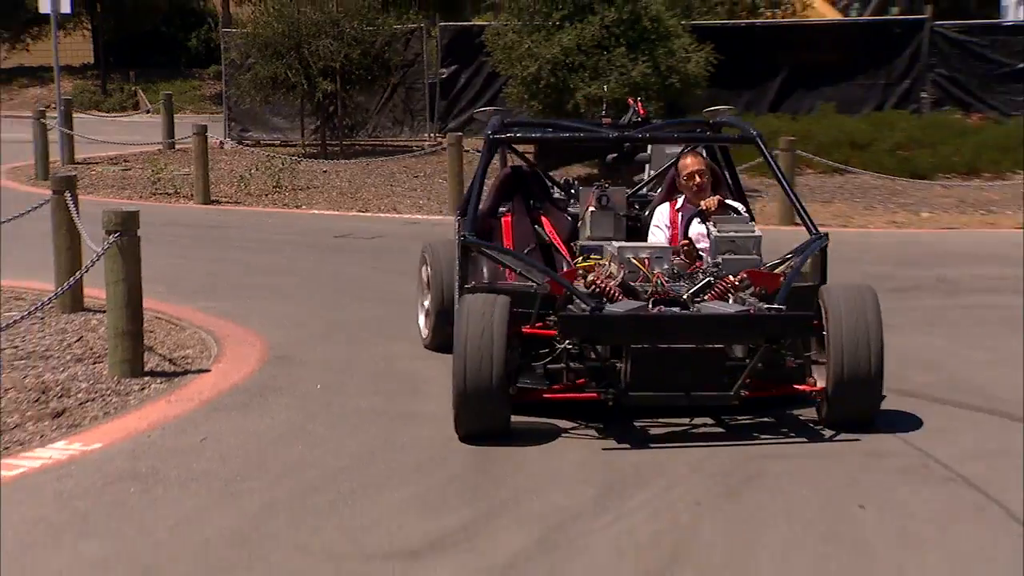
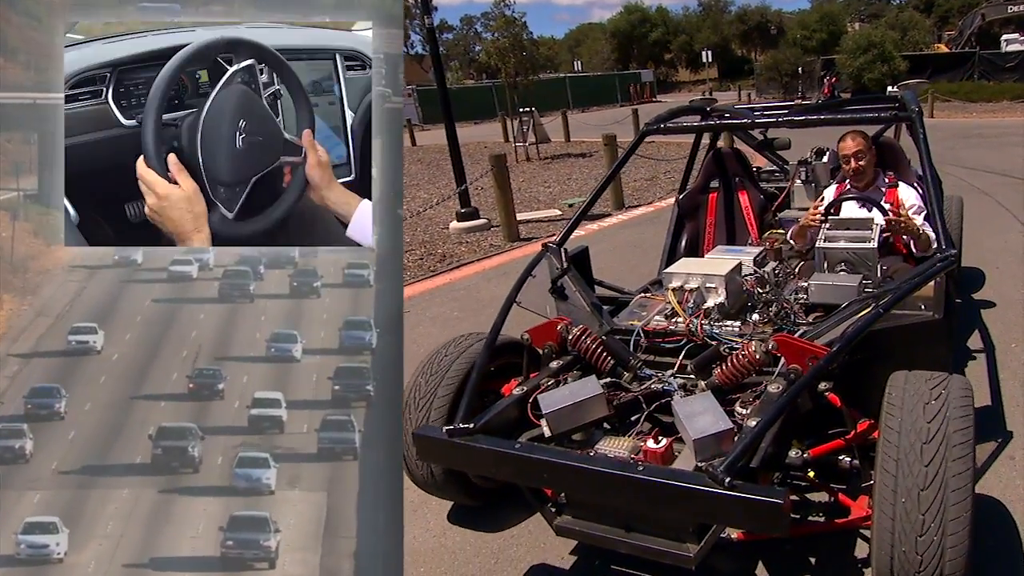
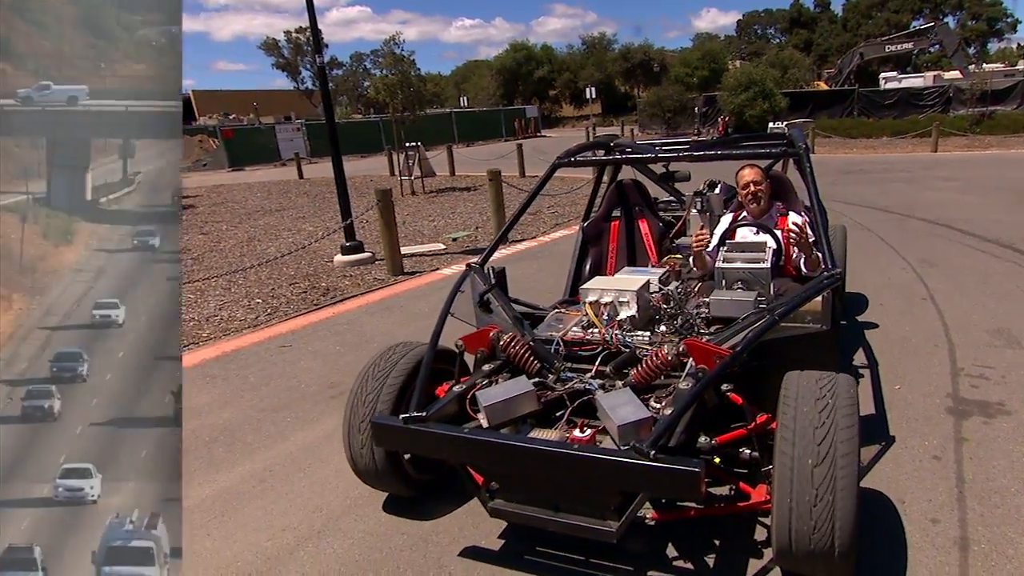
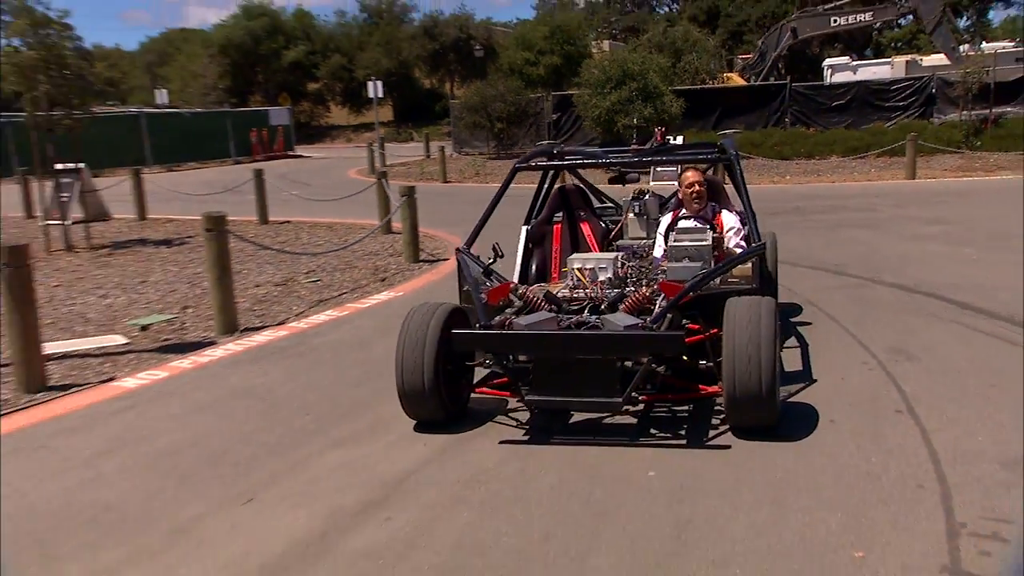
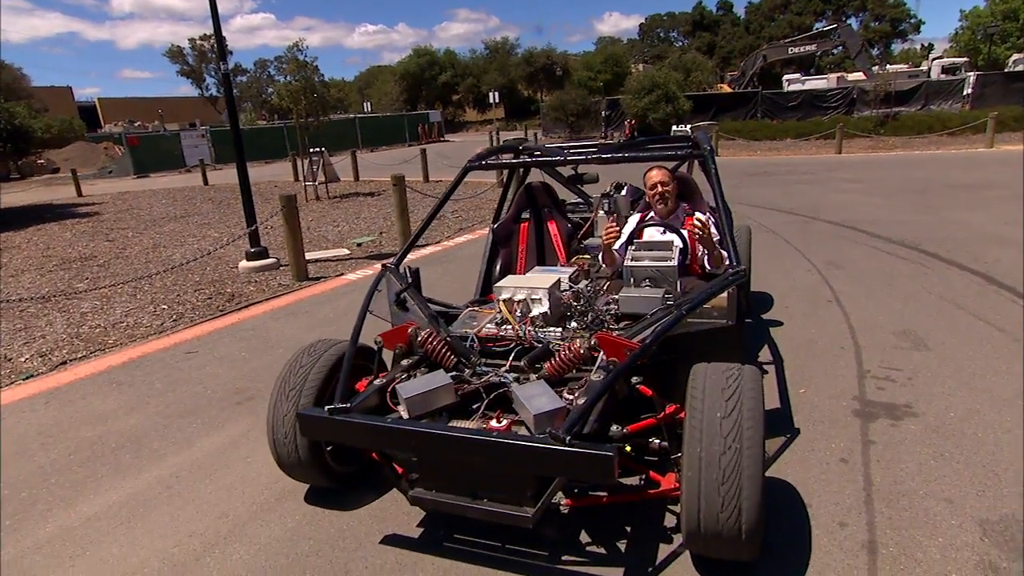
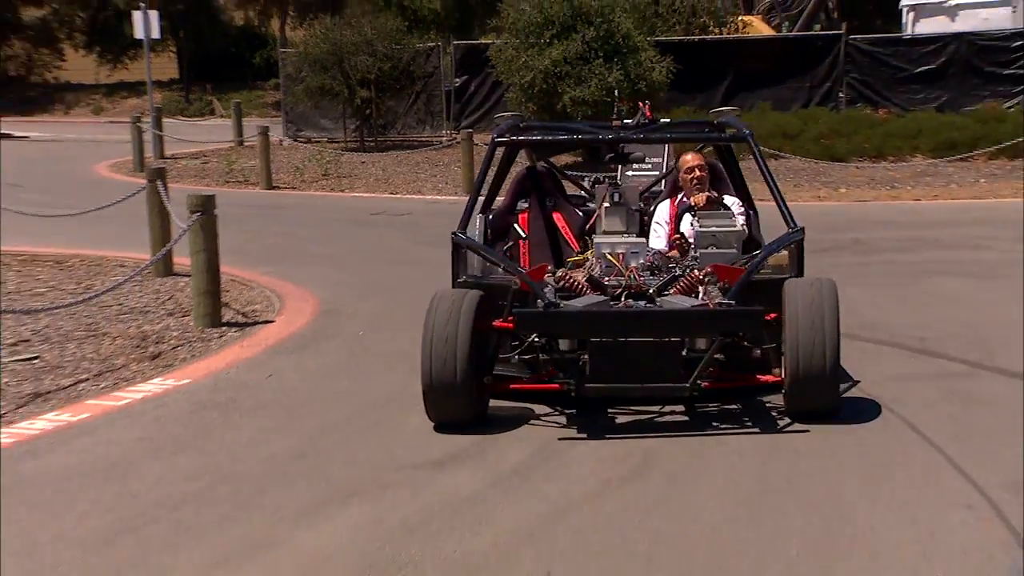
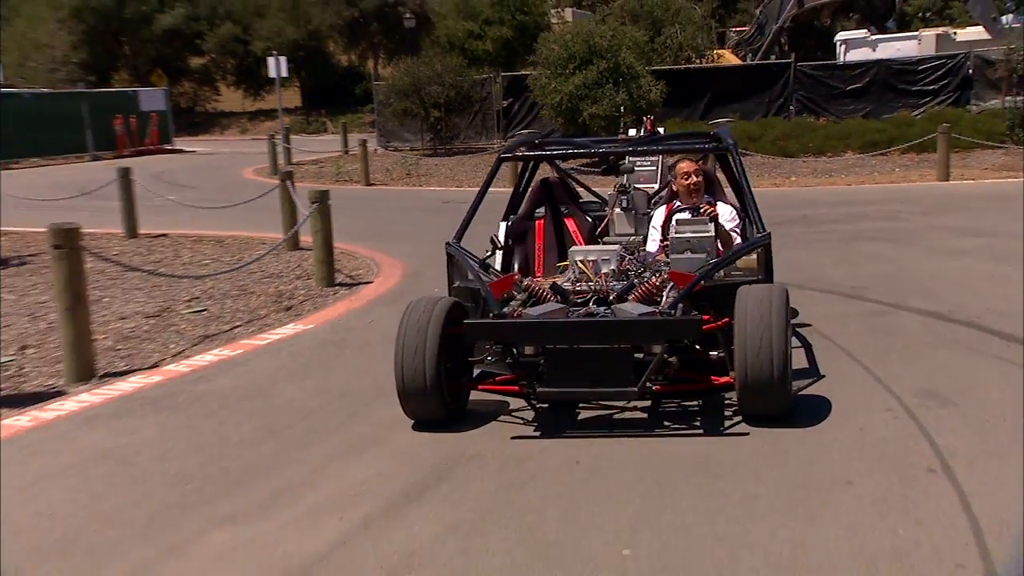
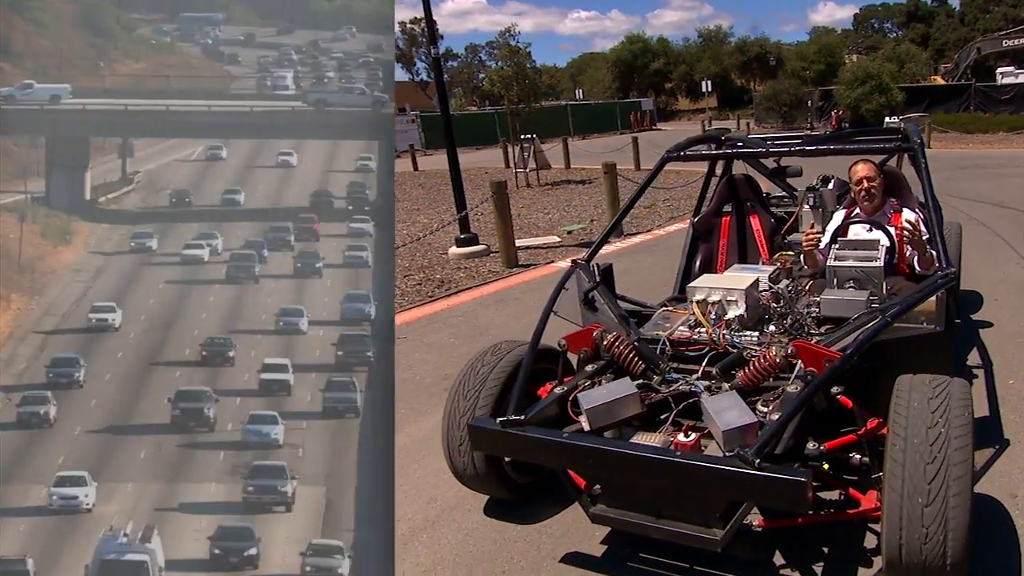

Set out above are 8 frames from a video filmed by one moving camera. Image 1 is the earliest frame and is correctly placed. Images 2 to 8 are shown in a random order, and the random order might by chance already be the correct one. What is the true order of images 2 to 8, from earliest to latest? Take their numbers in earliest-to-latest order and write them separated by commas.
6, 7, 4, 5, 3, 8, 2
